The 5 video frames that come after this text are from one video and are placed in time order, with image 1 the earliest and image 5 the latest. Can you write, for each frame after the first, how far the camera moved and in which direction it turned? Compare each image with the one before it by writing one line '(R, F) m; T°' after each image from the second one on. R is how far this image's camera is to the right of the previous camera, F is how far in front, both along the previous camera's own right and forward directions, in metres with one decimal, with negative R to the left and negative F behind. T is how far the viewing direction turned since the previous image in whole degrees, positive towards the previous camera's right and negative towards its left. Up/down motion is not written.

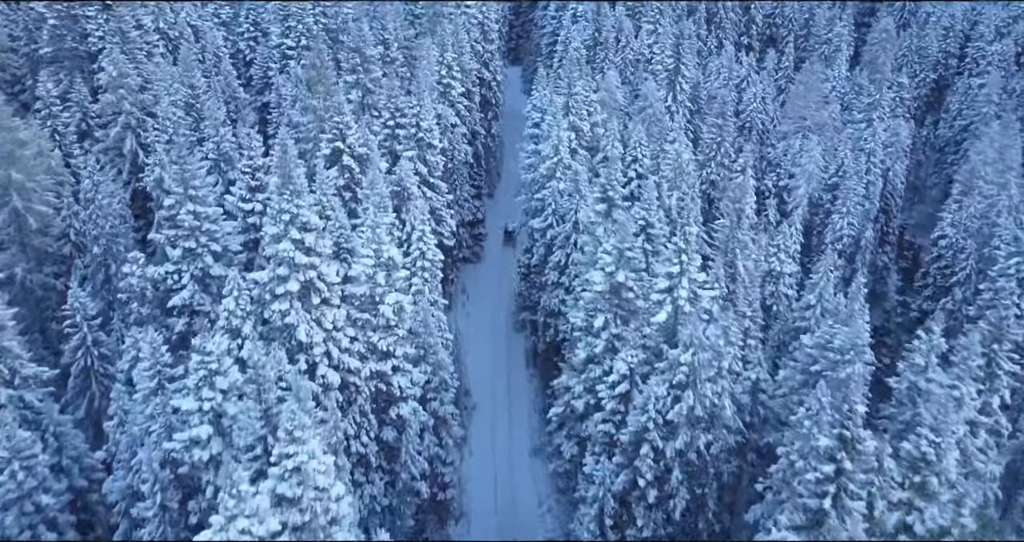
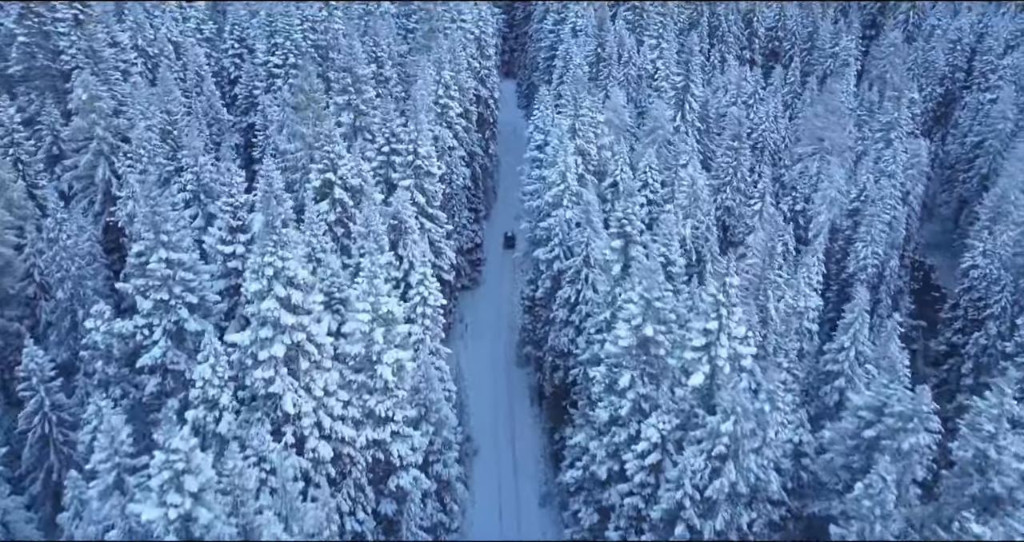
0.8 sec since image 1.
(-0.8, +3.0) m; +1°
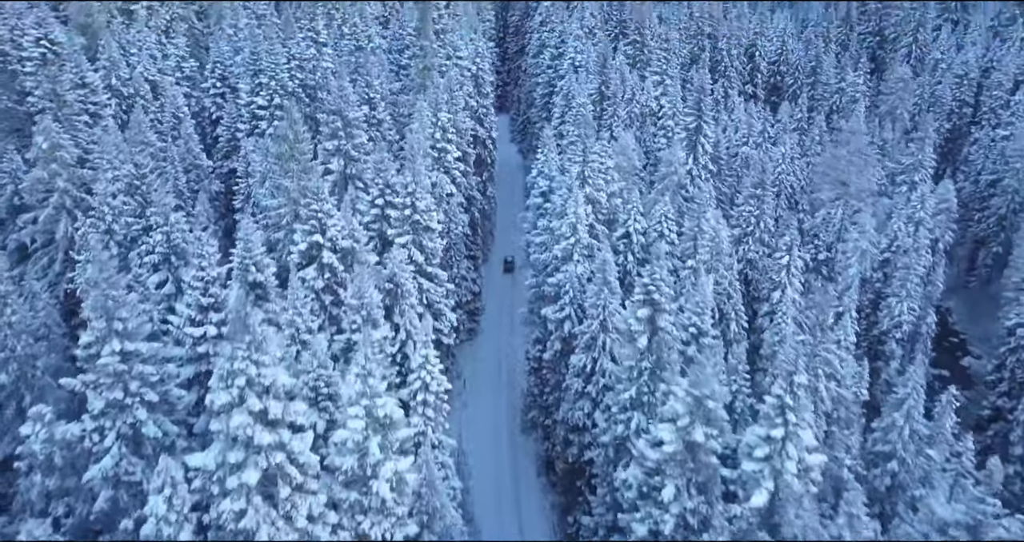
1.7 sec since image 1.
(-0.9, +3.7) m; +1°
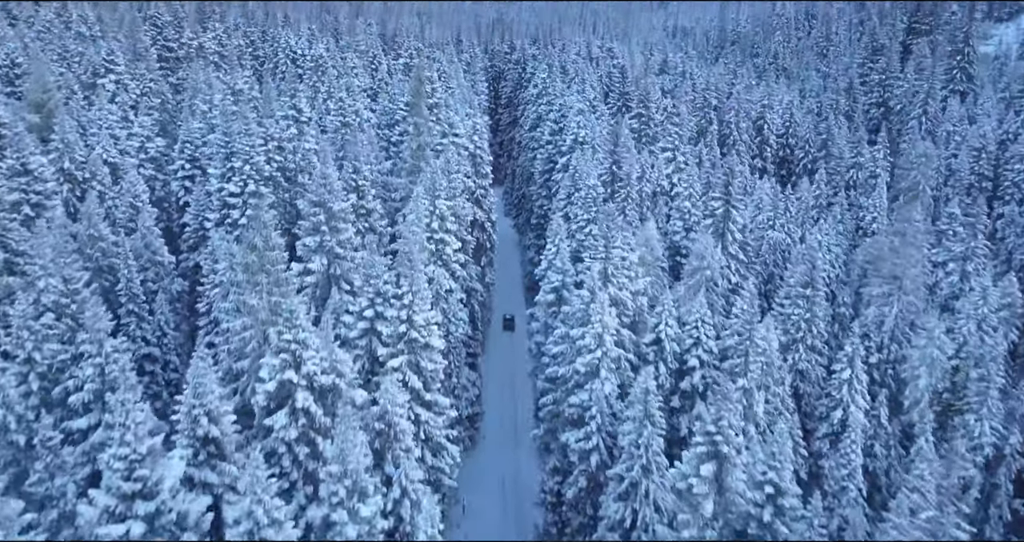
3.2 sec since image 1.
(-1.2, +5.9) m; +1°
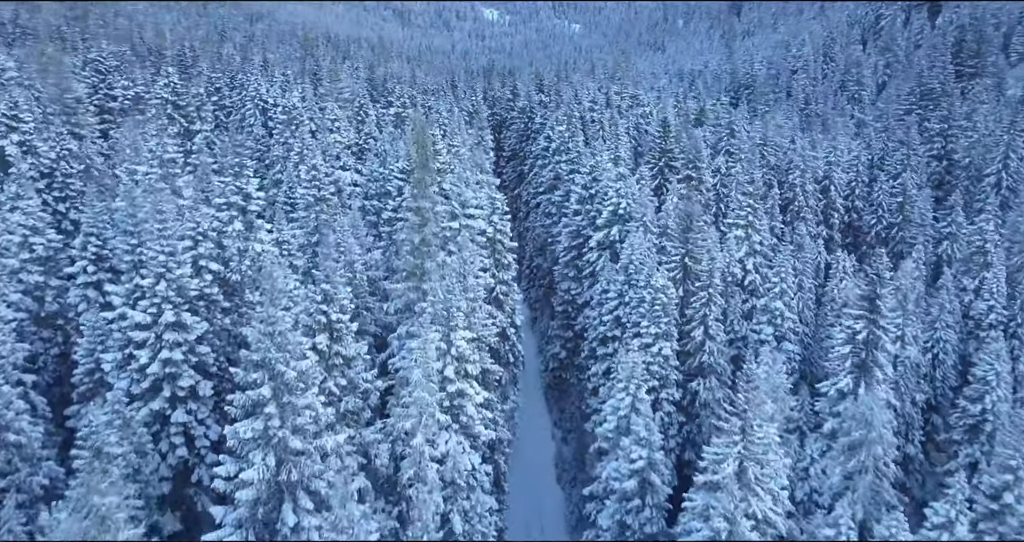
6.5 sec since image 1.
(-2.4, +13.8) m; +1°
